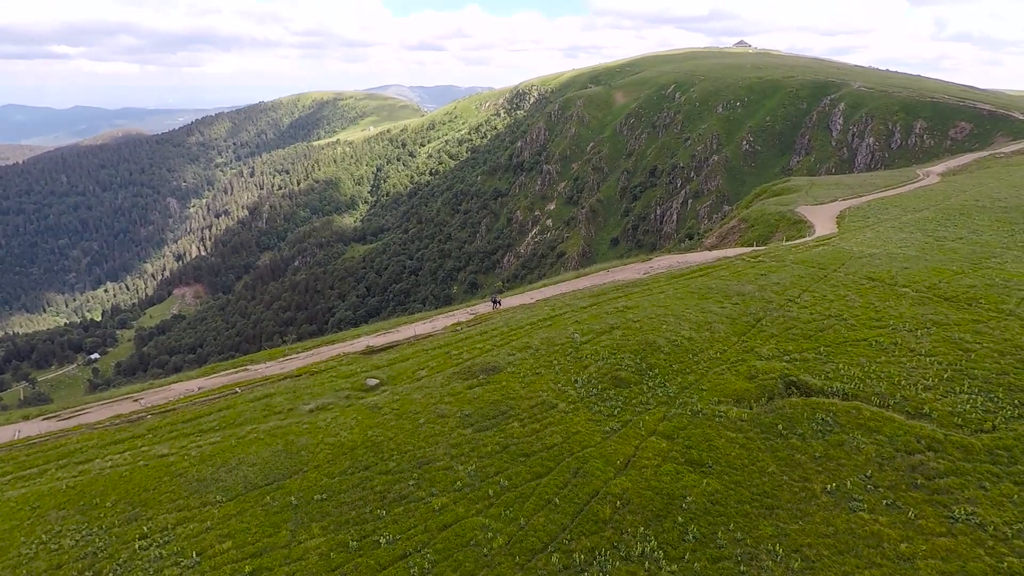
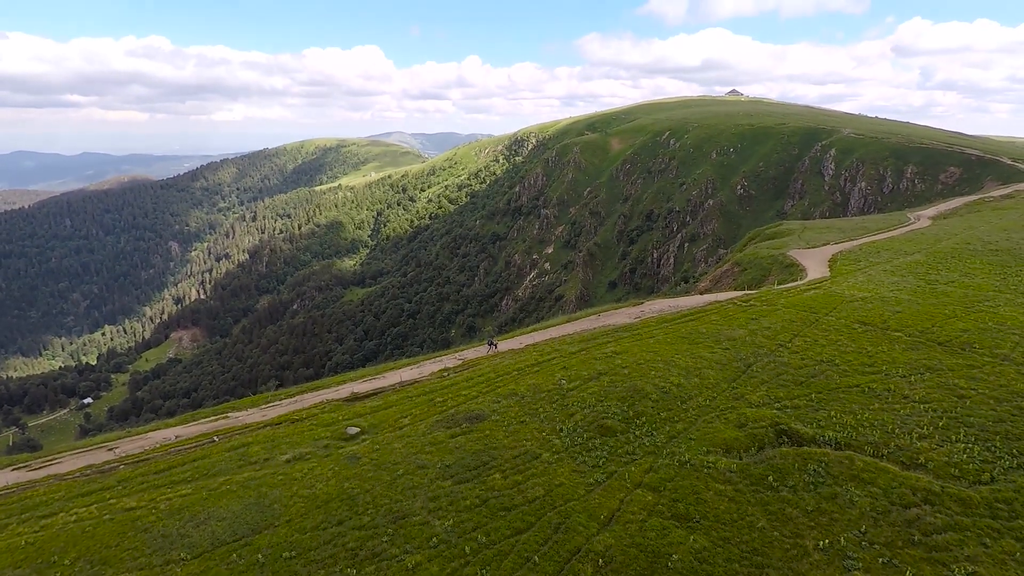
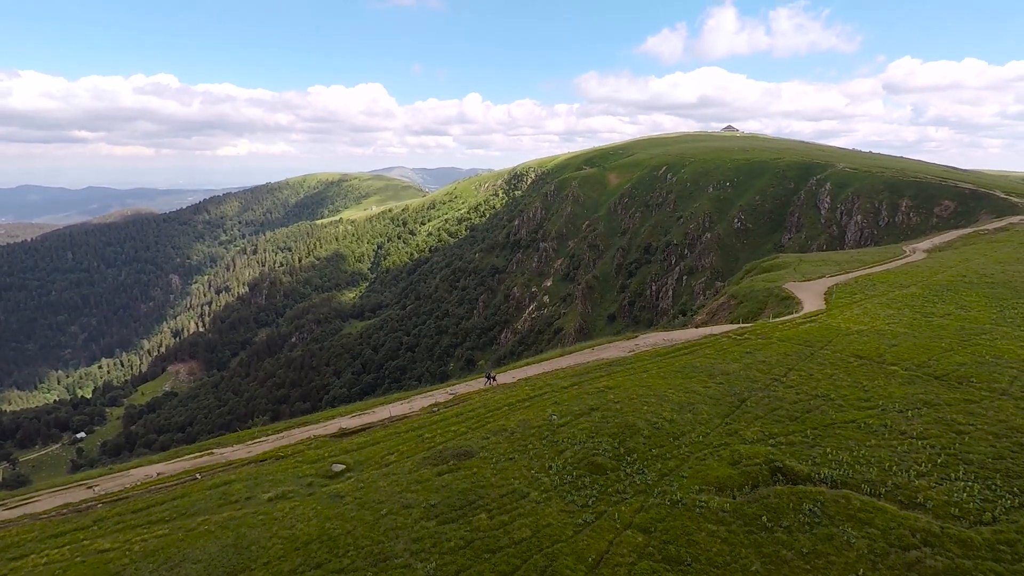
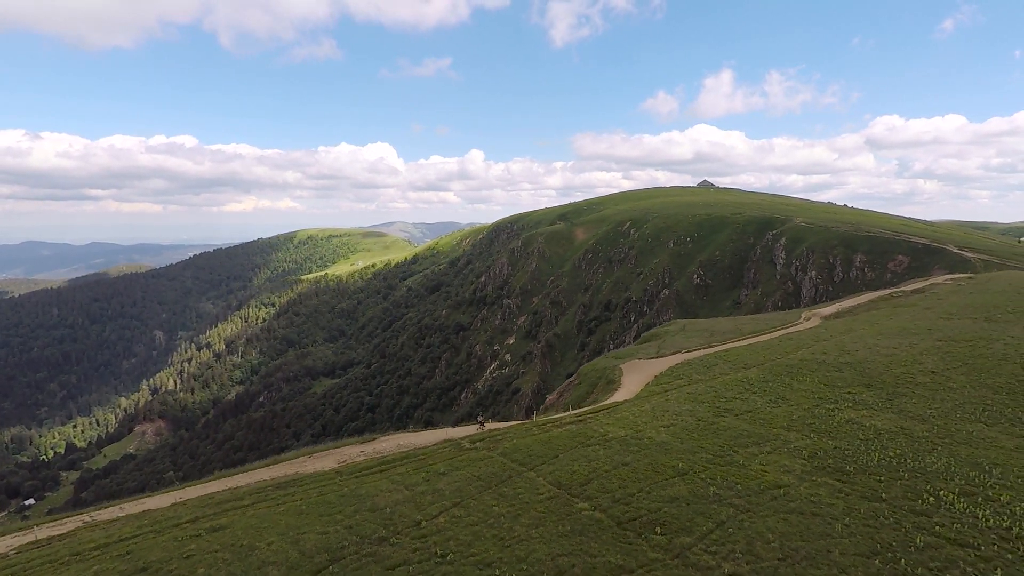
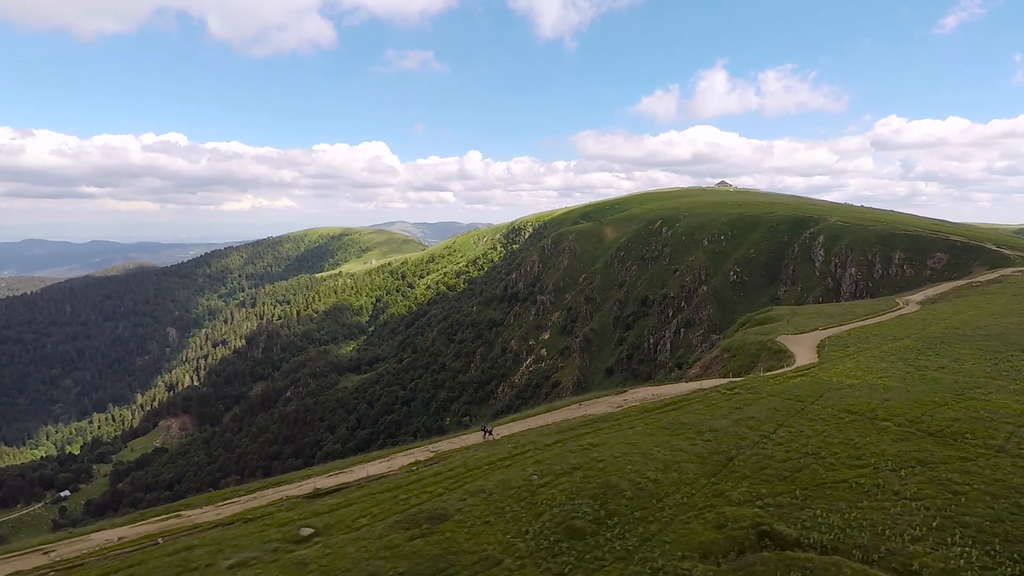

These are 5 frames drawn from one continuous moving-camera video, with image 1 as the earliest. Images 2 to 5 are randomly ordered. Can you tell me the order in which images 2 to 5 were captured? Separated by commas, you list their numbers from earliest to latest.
2, 3, 5, 4
